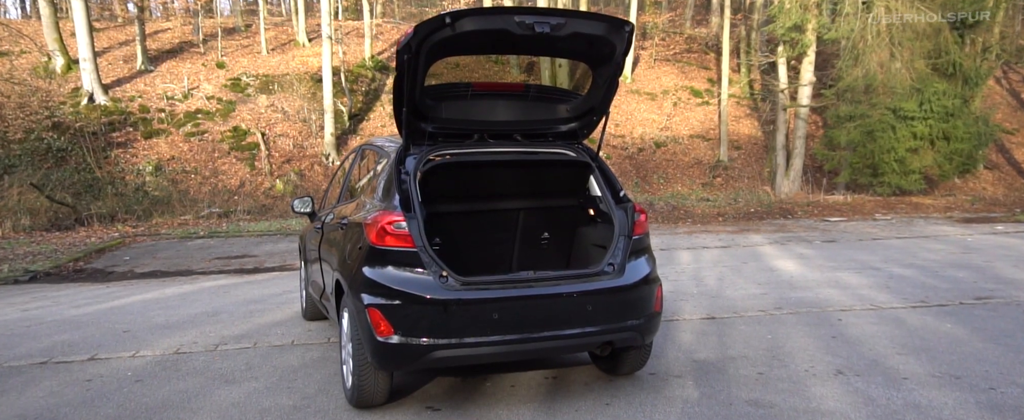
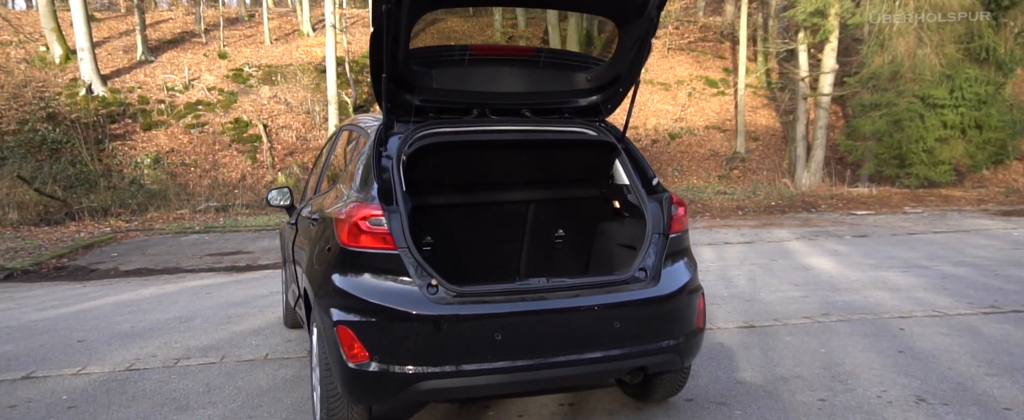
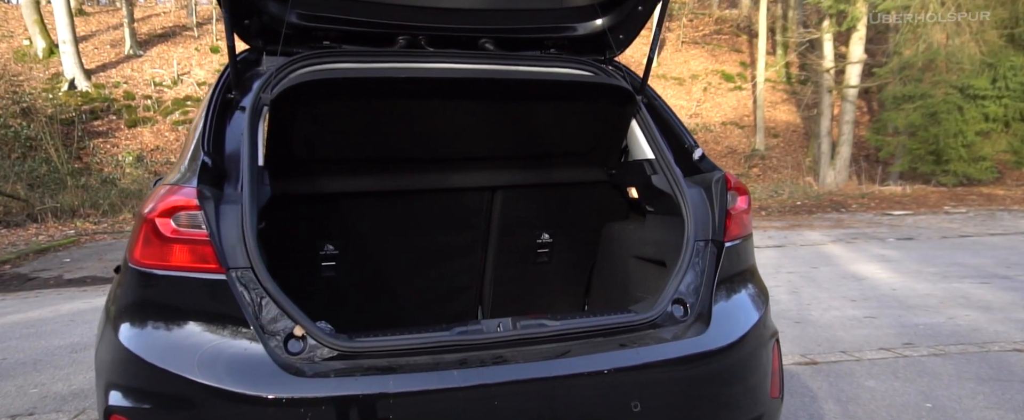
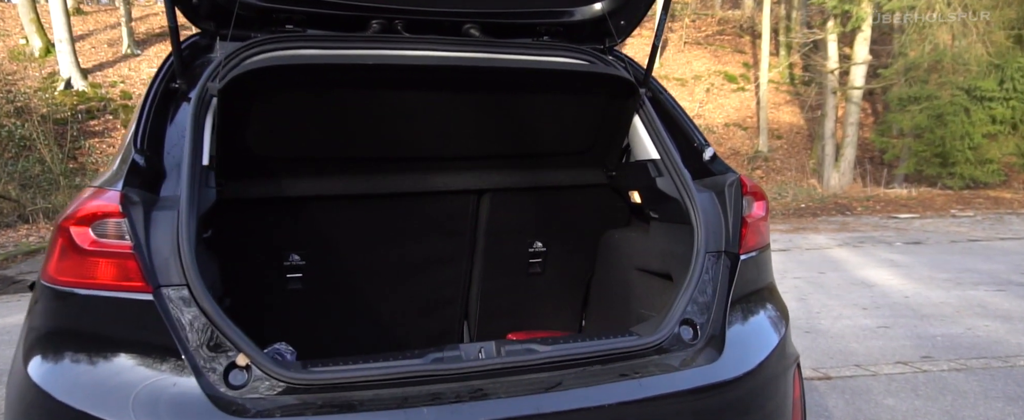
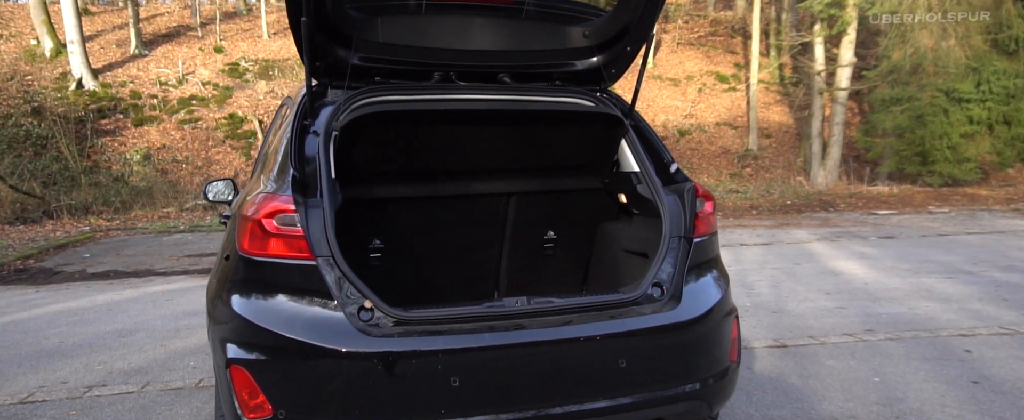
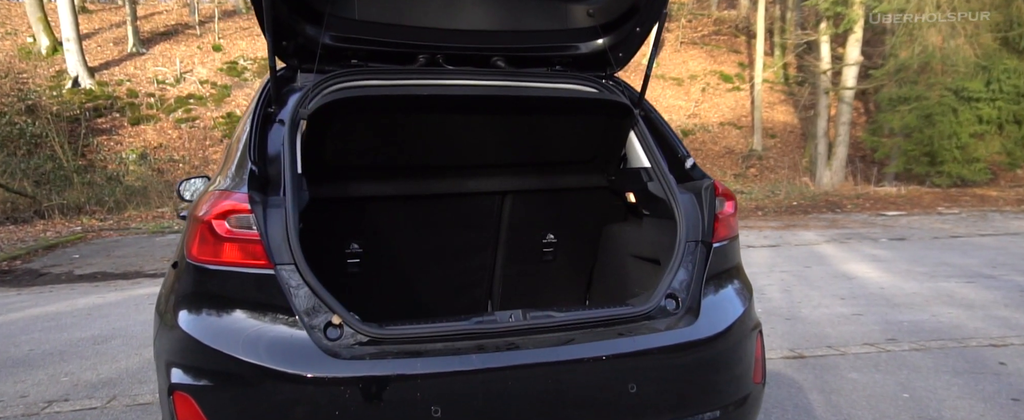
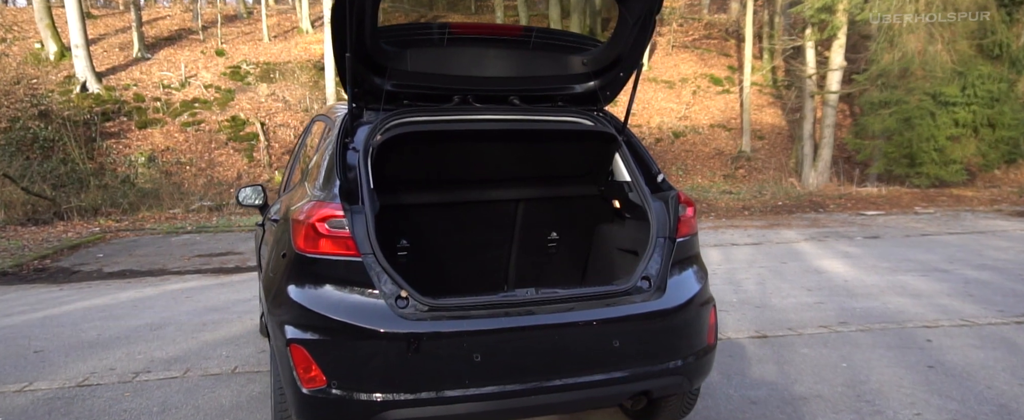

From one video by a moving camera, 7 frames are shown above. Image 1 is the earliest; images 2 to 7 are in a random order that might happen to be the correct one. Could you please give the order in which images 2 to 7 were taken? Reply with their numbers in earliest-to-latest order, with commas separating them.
2, 7, 5, 6, 3, 4
